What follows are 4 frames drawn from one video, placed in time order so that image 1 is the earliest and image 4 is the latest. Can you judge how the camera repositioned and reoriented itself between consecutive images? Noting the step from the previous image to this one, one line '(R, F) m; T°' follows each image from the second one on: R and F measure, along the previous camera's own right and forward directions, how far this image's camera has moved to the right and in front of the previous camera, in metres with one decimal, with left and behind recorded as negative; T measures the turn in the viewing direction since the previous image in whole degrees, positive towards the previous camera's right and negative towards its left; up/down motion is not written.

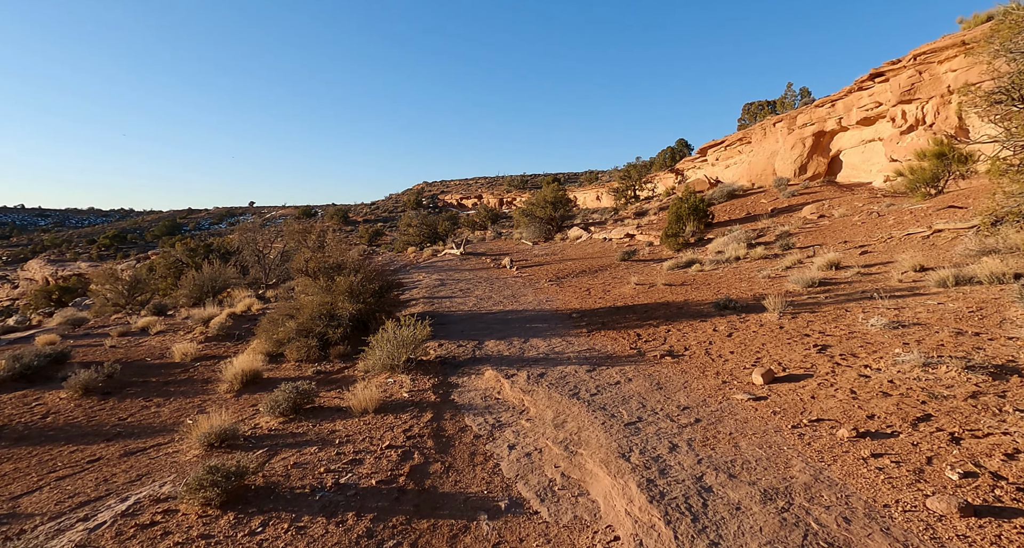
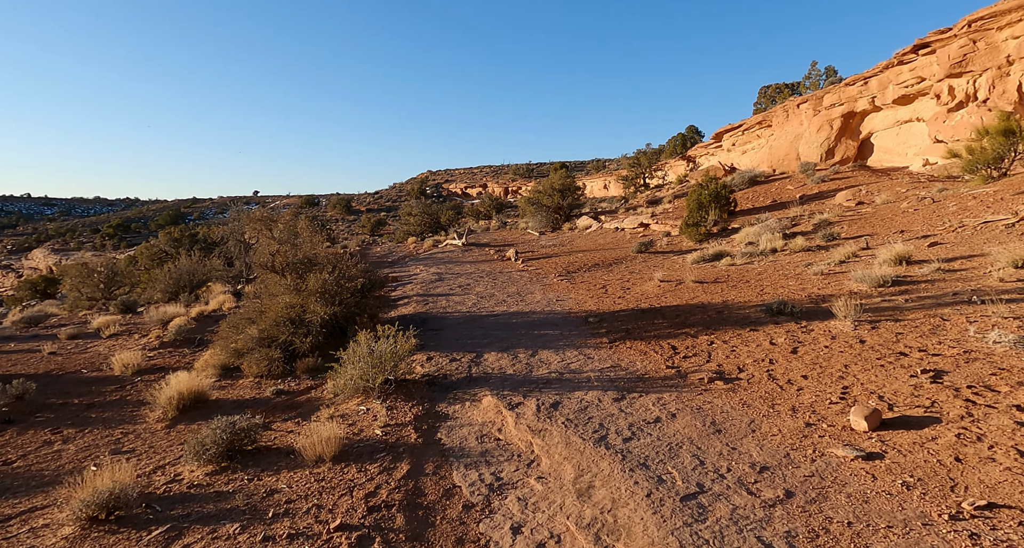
(0.0, +1.6) m; -1°
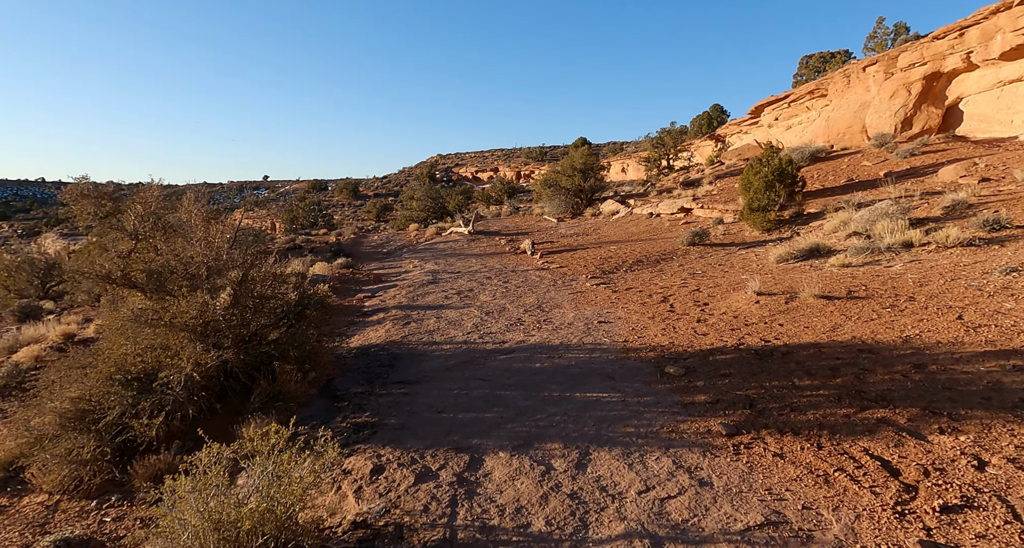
(-0.1, +3.6) m; -1°
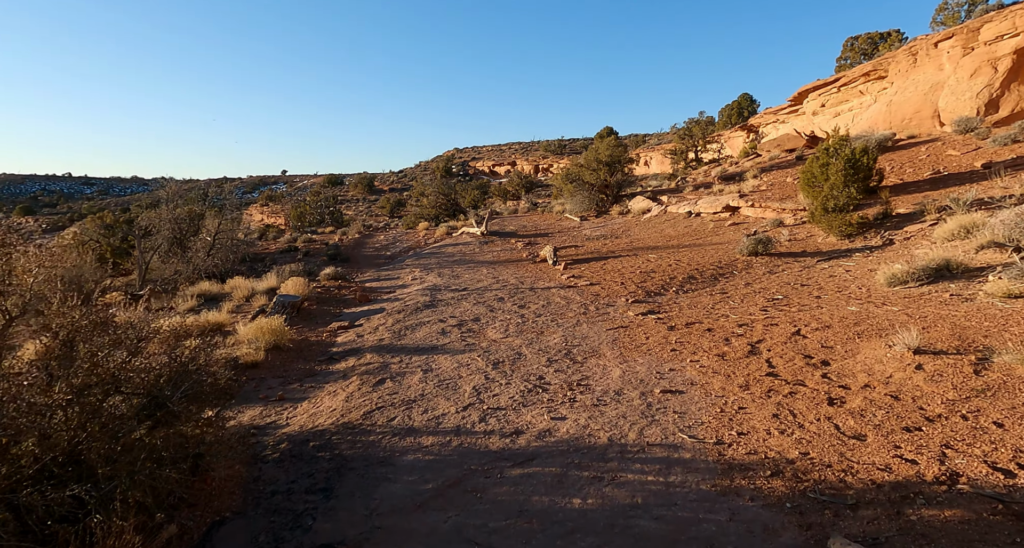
(0.0, +2.5) m; -2°
